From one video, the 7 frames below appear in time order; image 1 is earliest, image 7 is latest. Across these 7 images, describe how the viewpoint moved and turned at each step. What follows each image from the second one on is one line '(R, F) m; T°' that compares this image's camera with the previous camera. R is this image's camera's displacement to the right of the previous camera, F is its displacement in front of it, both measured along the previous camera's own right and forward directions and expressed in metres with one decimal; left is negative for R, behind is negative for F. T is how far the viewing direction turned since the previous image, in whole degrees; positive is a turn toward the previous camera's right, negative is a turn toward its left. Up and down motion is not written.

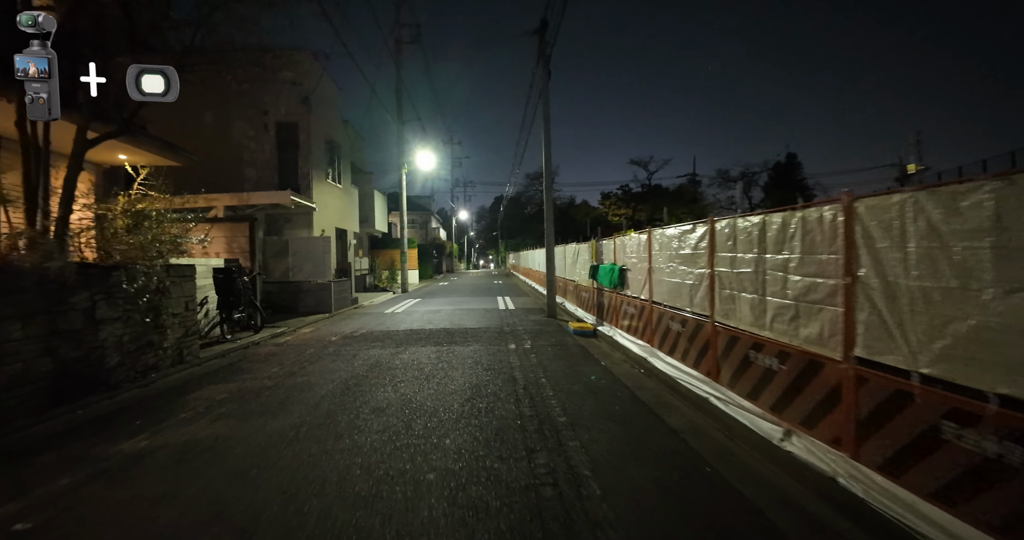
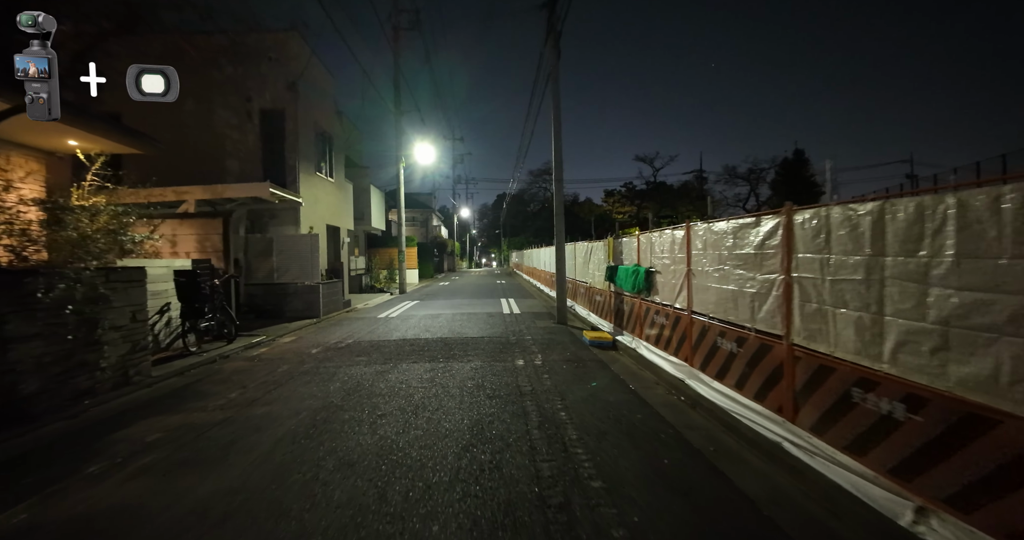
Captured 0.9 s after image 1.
(-0.1, +1.3) m; 0°
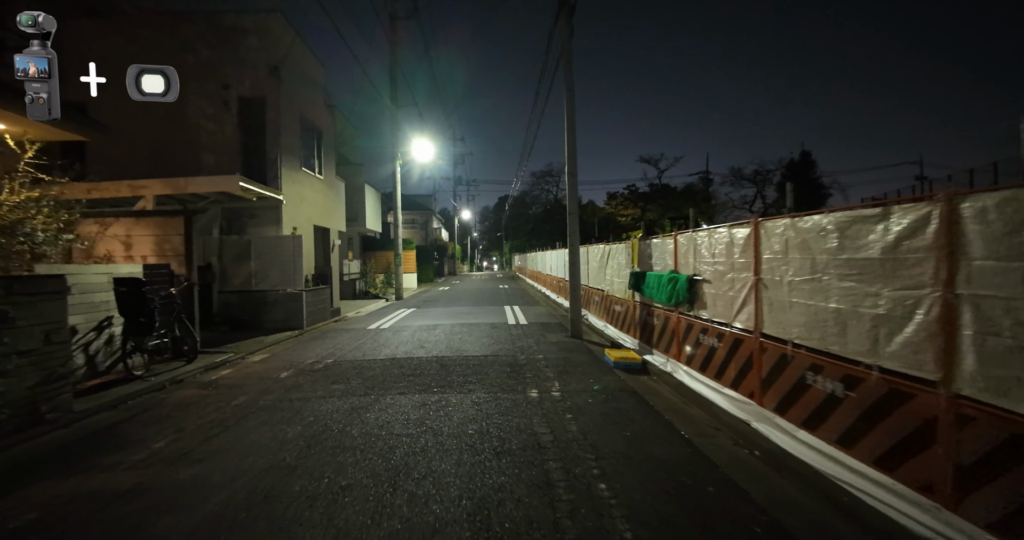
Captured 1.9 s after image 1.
(-0.1, +1.4) m; 0°
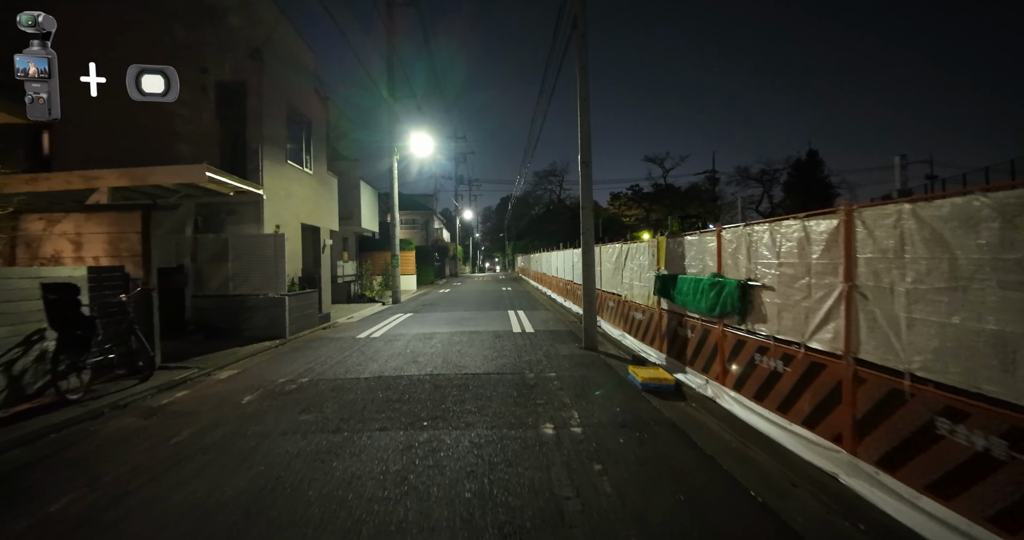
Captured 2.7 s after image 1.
(-0.1, +1.2) m; 0°
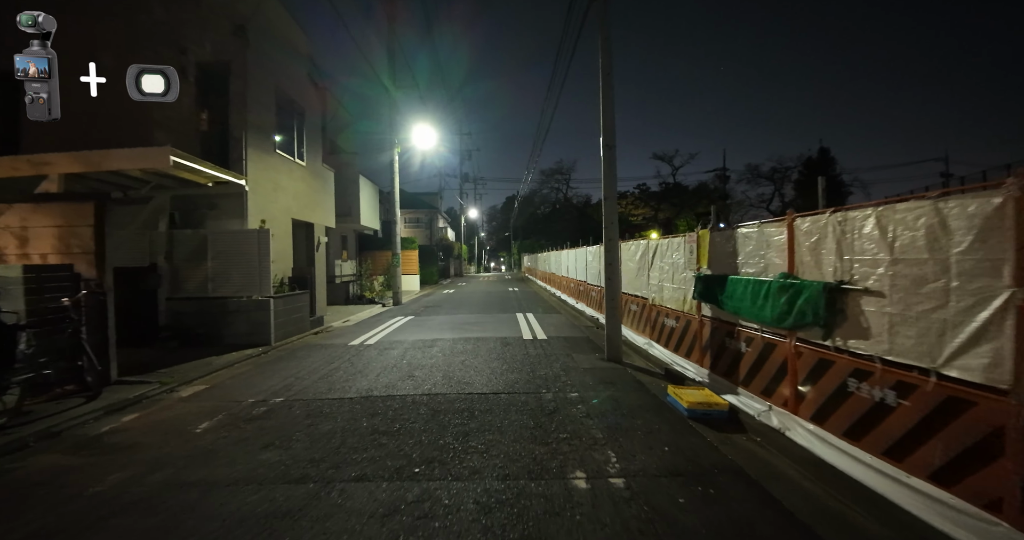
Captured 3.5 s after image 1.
(-0.1, +1.1) m; -1°
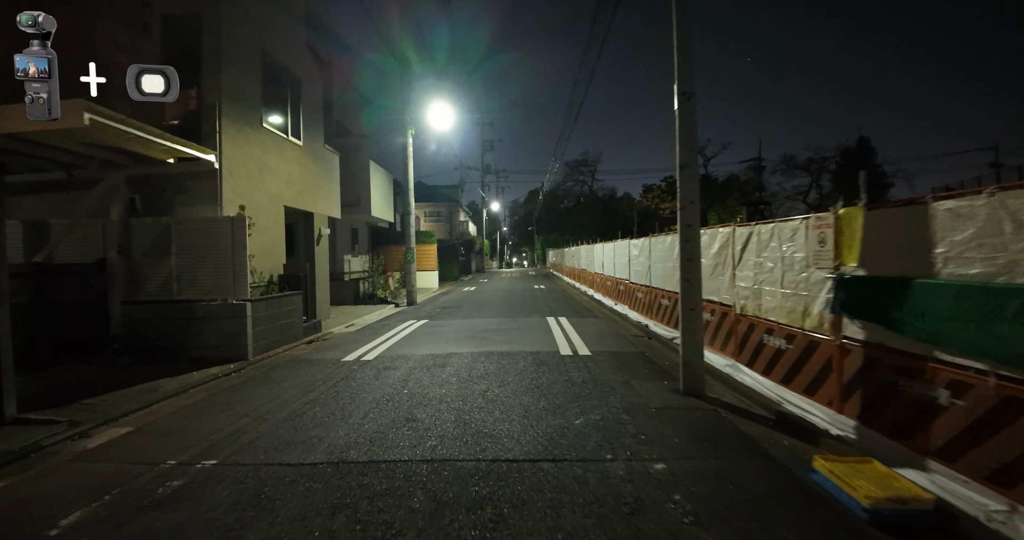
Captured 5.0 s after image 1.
(-0.2, +2.0) m; -3°
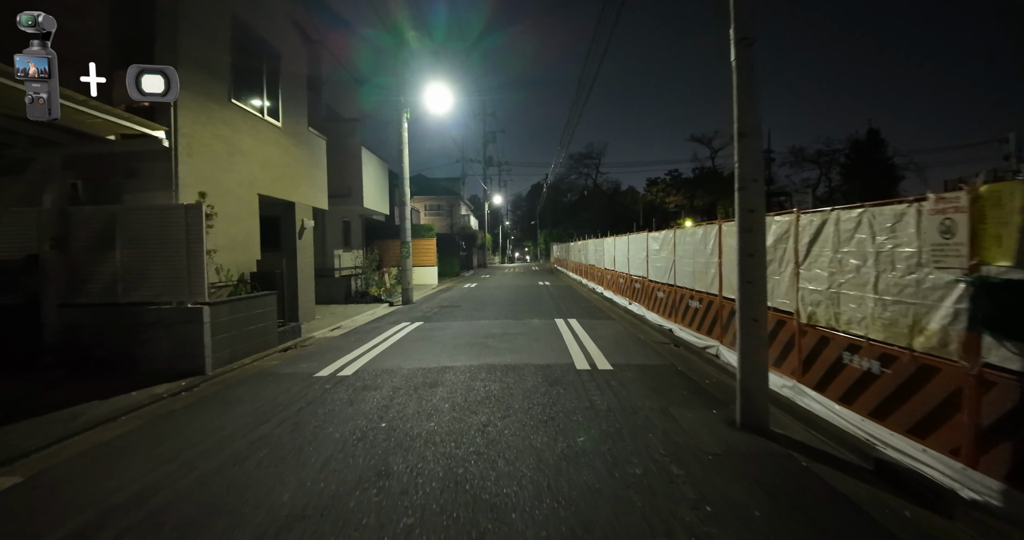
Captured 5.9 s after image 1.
(-0.1, +1.2) m; 0°
